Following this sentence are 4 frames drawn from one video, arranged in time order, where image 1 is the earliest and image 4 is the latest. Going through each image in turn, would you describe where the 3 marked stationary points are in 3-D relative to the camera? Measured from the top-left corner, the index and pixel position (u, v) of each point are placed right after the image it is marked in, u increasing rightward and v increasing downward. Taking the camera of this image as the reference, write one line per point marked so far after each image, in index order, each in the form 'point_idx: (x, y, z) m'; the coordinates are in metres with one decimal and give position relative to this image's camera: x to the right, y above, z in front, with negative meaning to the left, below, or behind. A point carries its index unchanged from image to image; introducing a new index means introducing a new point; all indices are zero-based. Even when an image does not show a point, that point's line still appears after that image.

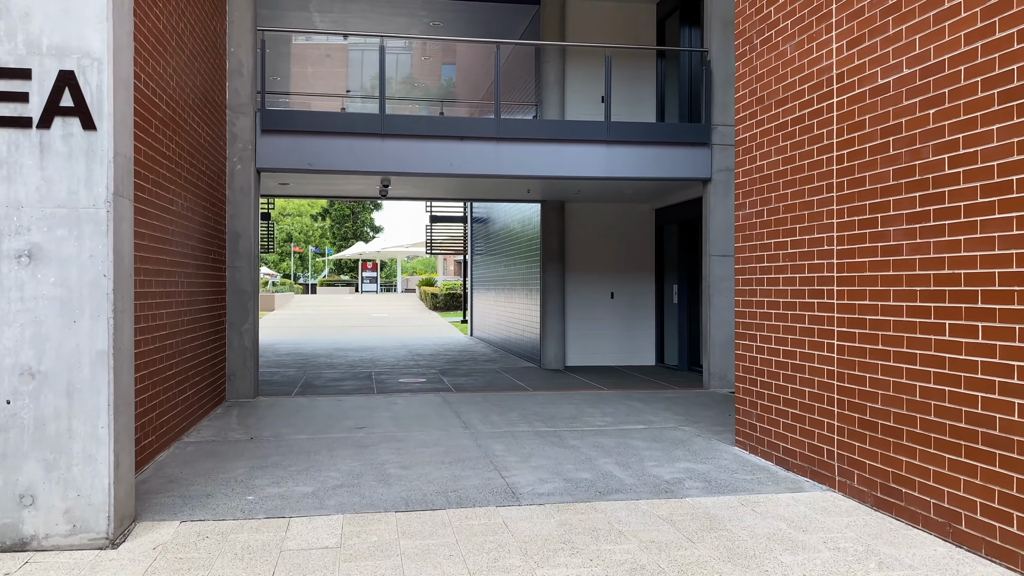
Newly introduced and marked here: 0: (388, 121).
0: (-1.2, +1.6, +9.2) m
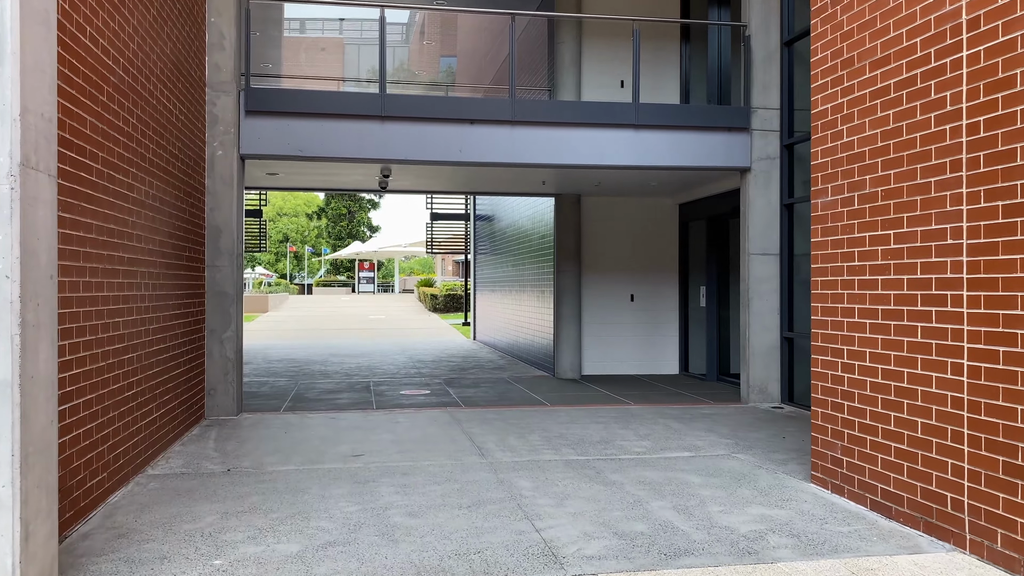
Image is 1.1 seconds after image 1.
0: (-1.0, +1.6, +8.2) m
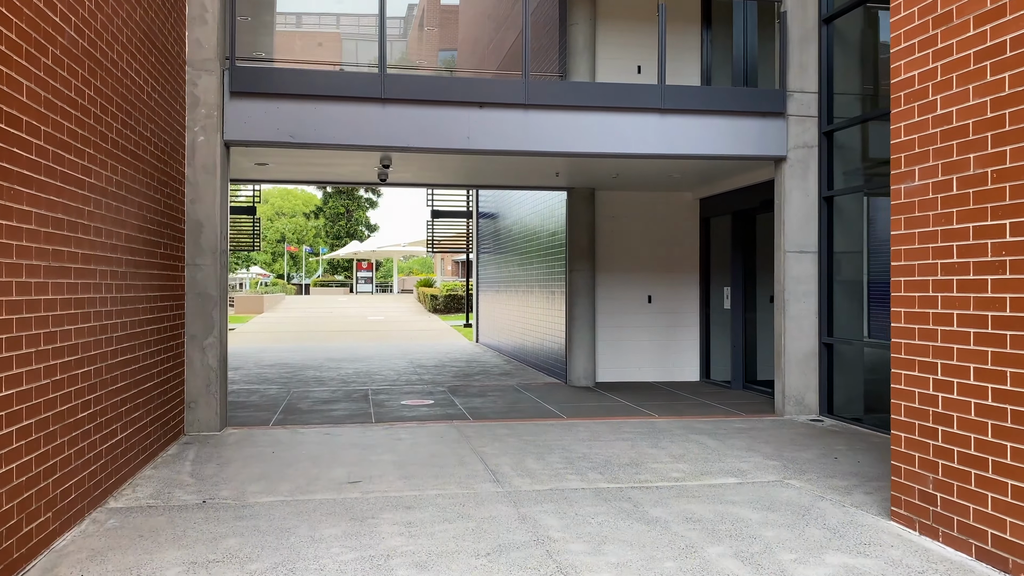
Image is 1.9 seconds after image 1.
0: (-0.9, +1.6, +7.4) m
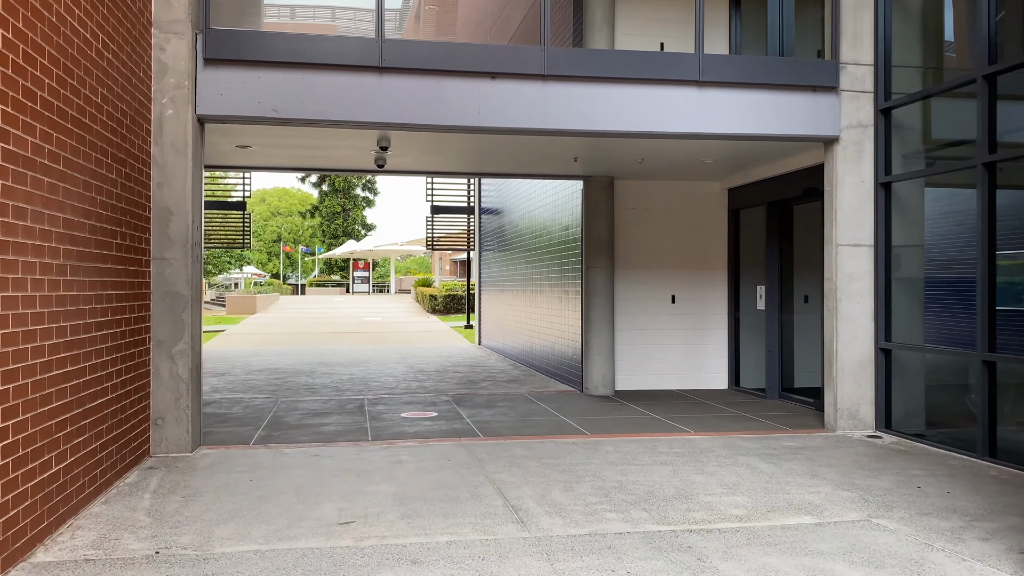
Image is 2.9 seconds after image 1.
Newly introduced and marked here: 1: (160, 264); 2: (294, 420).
0: (-0.8, +1.6, +6.4) m
1: (-2.3, +0.2, +6.1) m
2: (-1.8, -1.1, +7.8) m
